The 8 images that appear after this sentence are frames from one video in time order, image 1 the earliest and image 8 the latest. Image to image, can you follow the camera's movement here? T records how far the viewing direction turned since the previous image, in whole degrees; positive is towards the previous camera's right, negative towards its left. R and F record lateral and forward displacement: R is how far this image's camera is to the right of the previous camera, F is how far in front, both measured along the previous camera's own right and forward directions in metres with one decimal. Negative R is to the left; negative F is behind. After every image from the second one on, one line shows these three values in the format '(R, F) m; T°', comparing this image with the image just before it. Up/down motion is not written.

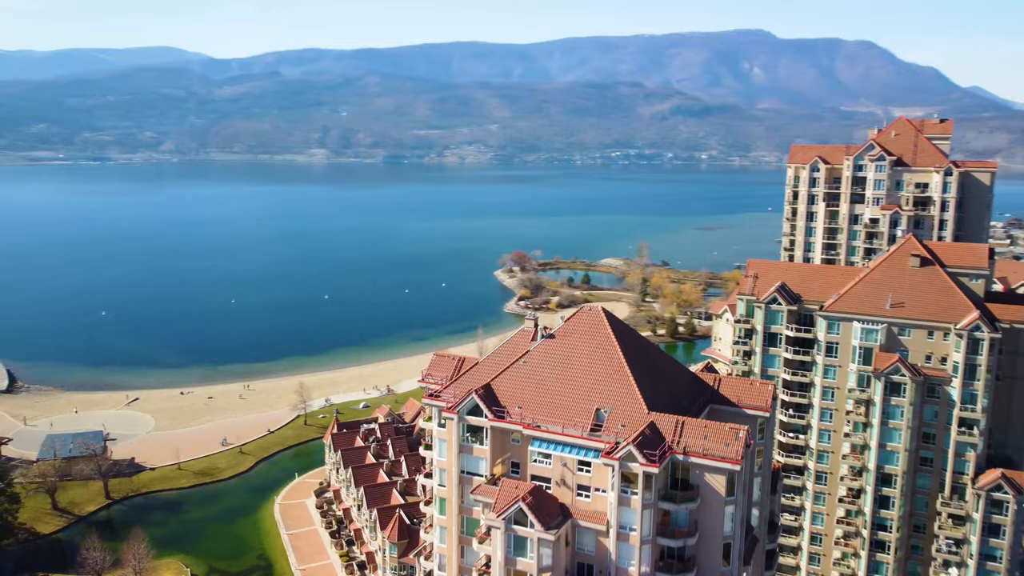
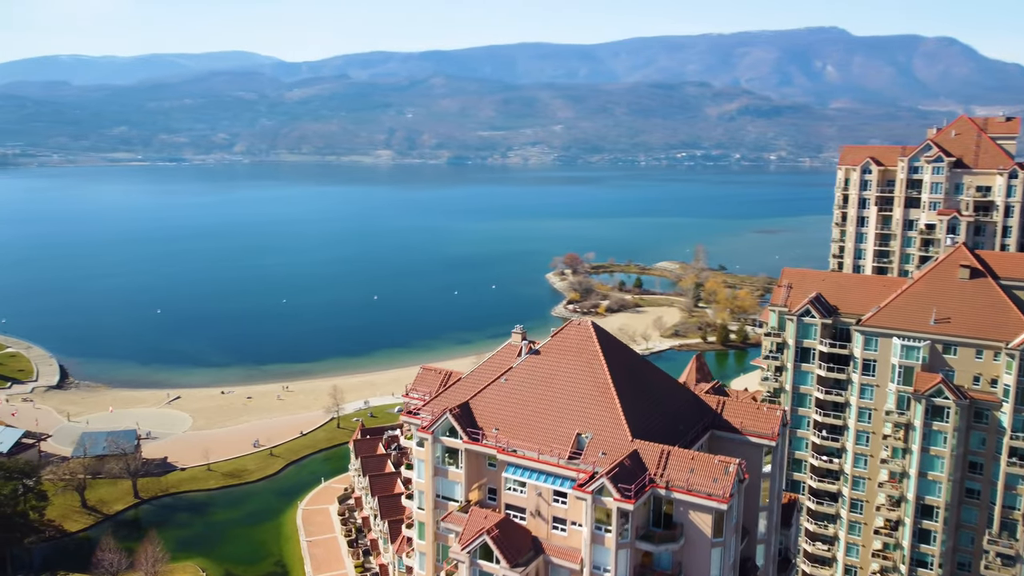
(+1.9, +1.5) m; -4°
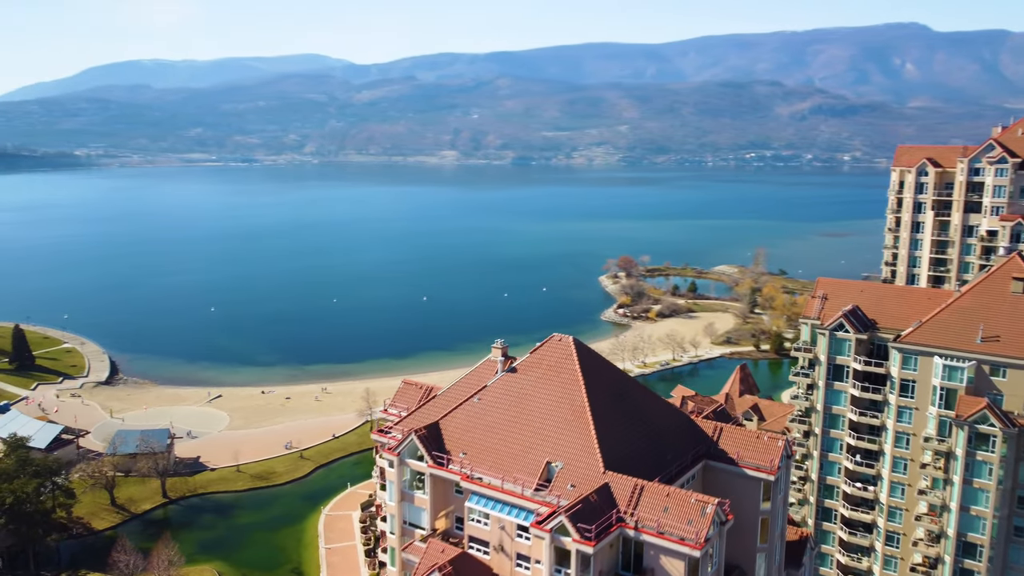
(+1.9, +1.5) m; -5°
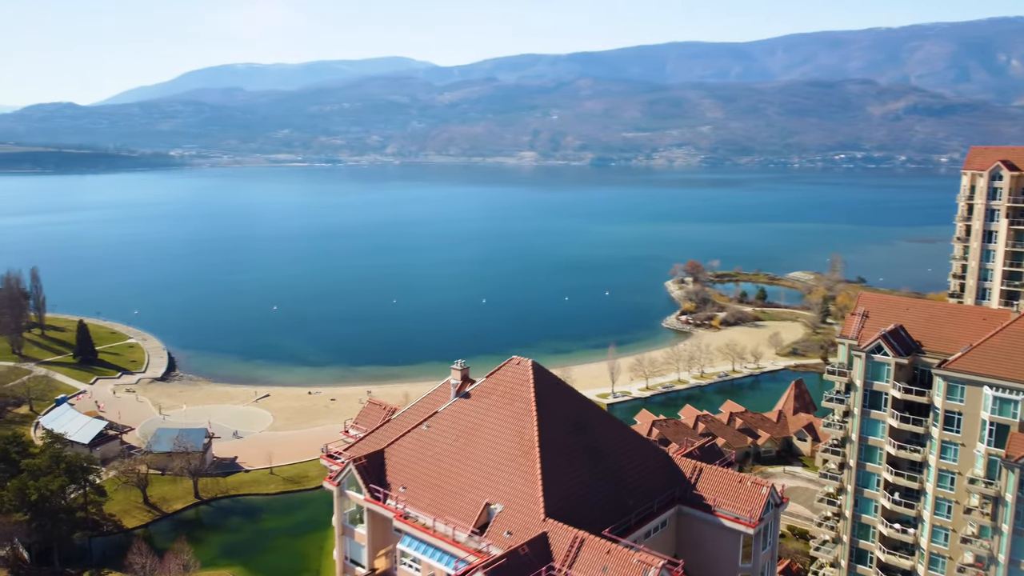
(+2.4, +1.9) m; -6°
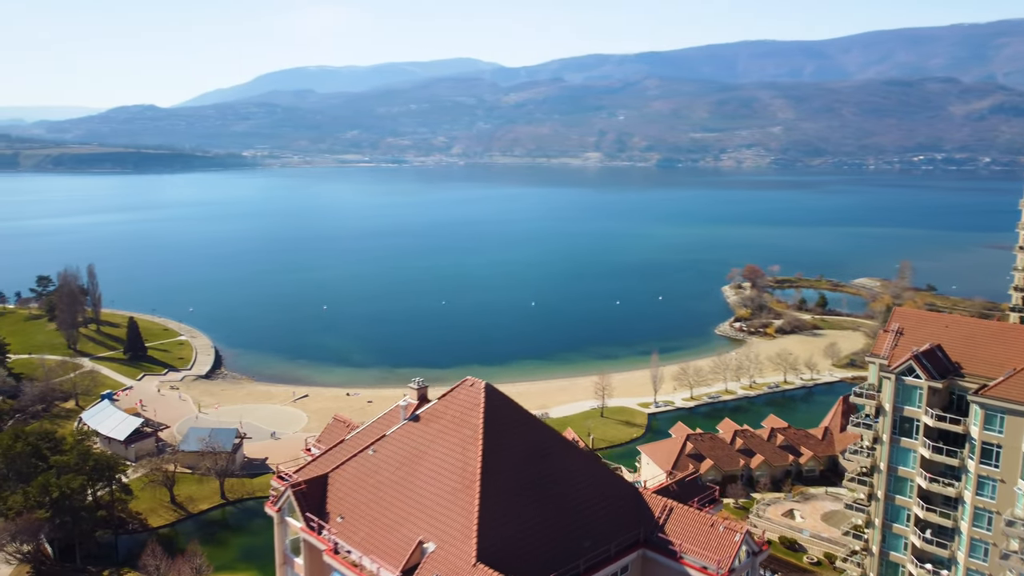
(+1.9, +1.5) m; -5°
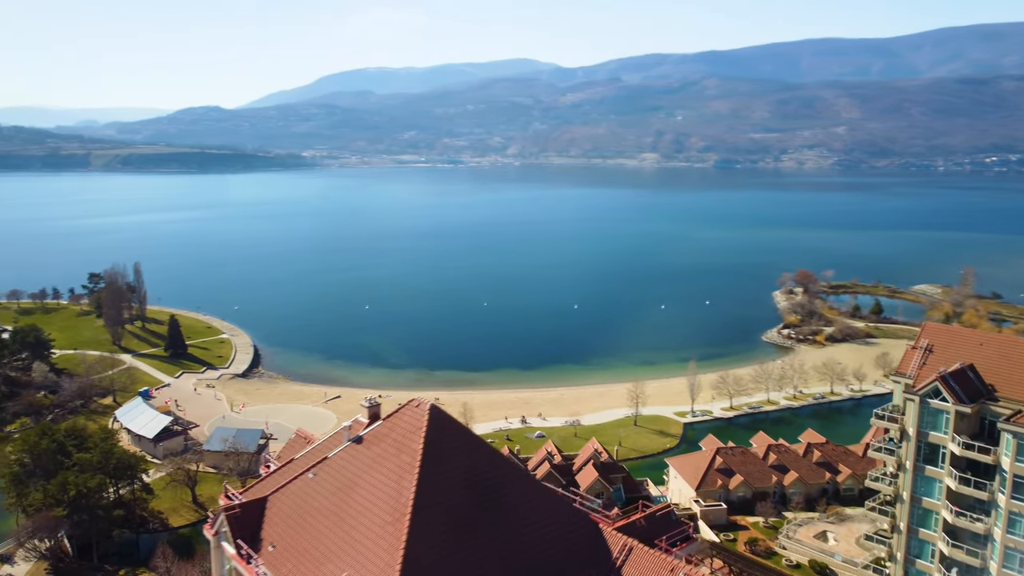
(+1.7, +1.3) m; -4°
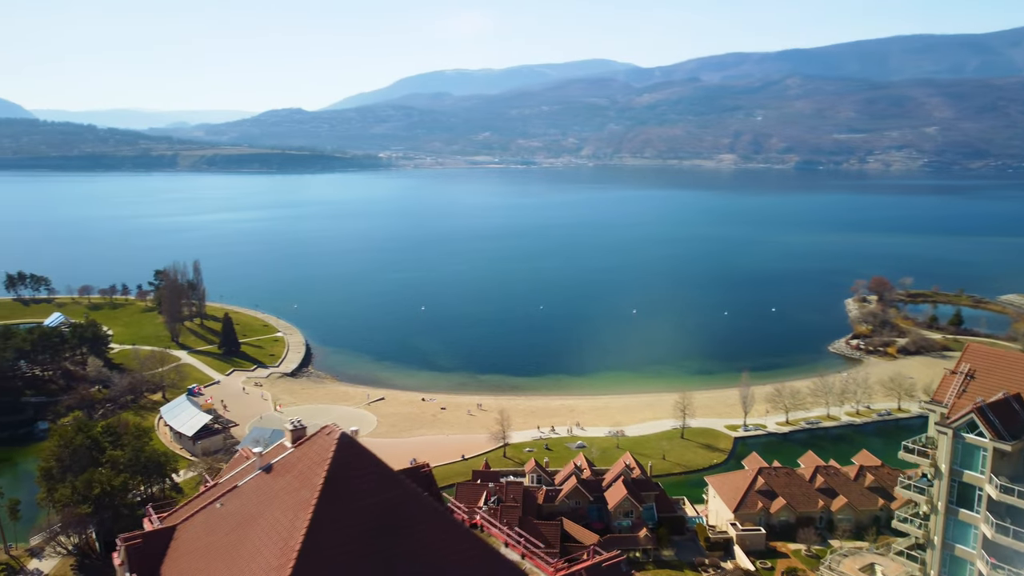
(+2.1, +1.7) m; -5°
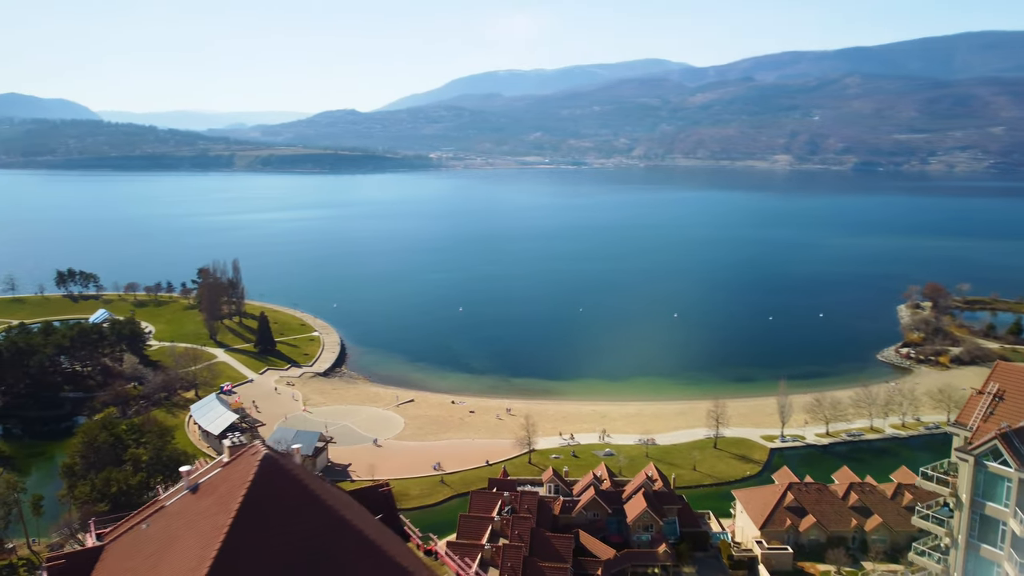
(+1.4, +1.1) m; -4°
